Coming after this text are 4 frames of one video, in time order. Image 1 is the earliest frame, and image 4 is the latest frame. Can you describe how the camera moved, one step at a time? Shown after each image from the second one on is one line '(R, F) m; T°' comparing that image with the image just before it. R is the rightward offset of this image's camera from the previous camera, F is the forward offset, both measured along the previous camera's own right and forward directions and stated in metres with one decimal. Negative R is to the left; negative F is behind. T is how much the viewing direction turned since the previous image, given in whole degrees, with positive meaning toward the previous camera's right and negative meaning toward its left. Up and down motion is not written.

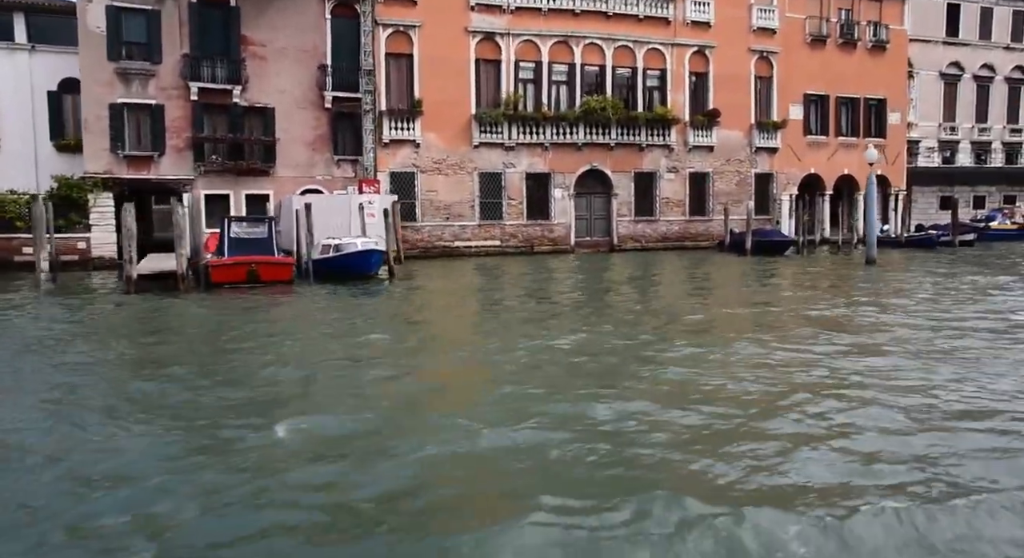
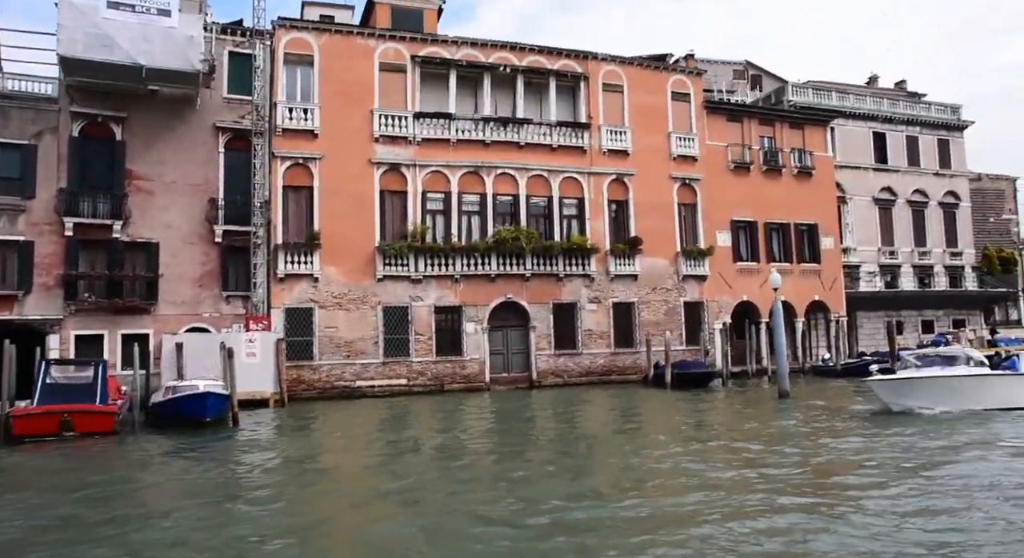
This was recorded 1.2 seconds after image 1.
(+2.5, +1.4) m; +1°
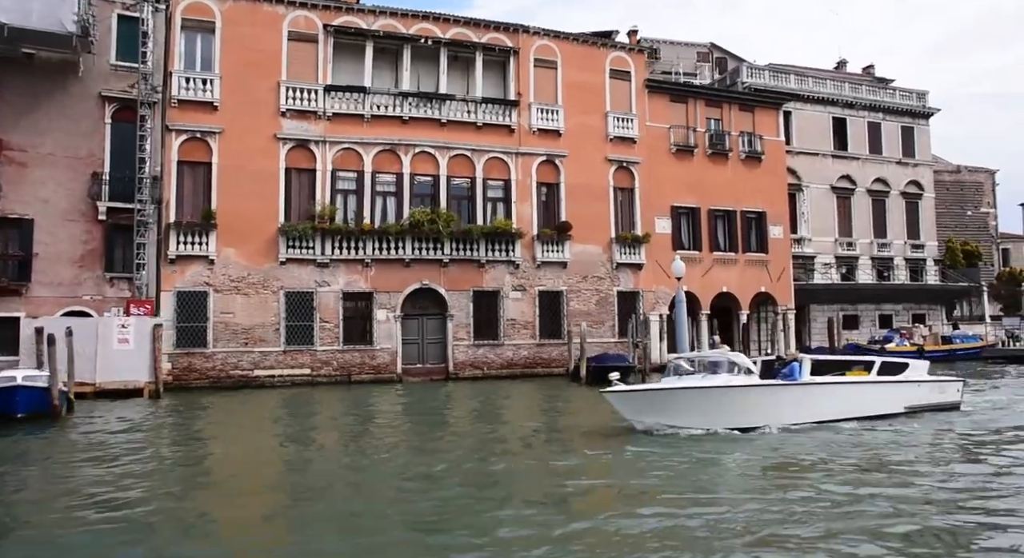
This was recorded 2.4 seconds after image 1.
(+2.5, +1.4) m; 0°
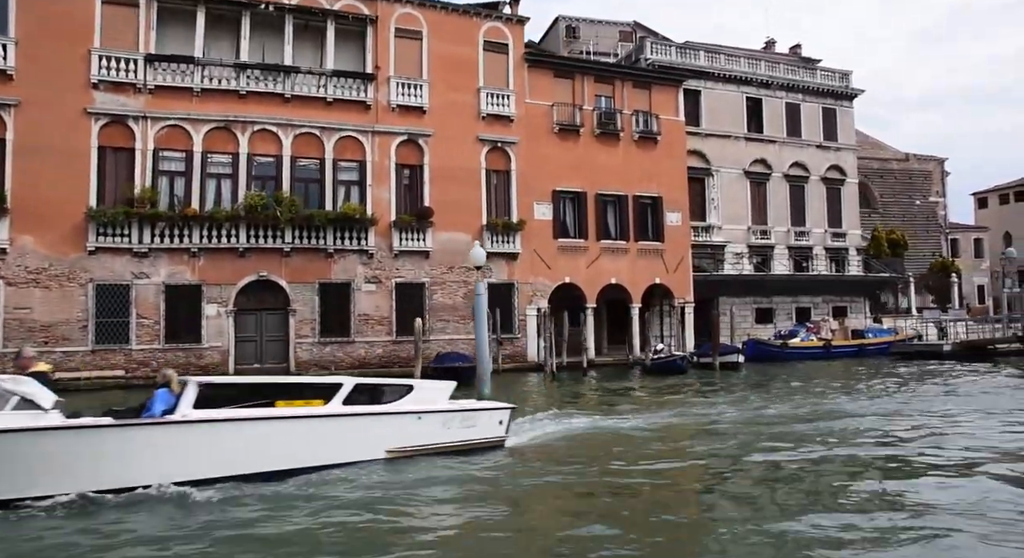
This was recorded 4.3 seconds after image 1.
(+3.9, +2.1) m; +1°
